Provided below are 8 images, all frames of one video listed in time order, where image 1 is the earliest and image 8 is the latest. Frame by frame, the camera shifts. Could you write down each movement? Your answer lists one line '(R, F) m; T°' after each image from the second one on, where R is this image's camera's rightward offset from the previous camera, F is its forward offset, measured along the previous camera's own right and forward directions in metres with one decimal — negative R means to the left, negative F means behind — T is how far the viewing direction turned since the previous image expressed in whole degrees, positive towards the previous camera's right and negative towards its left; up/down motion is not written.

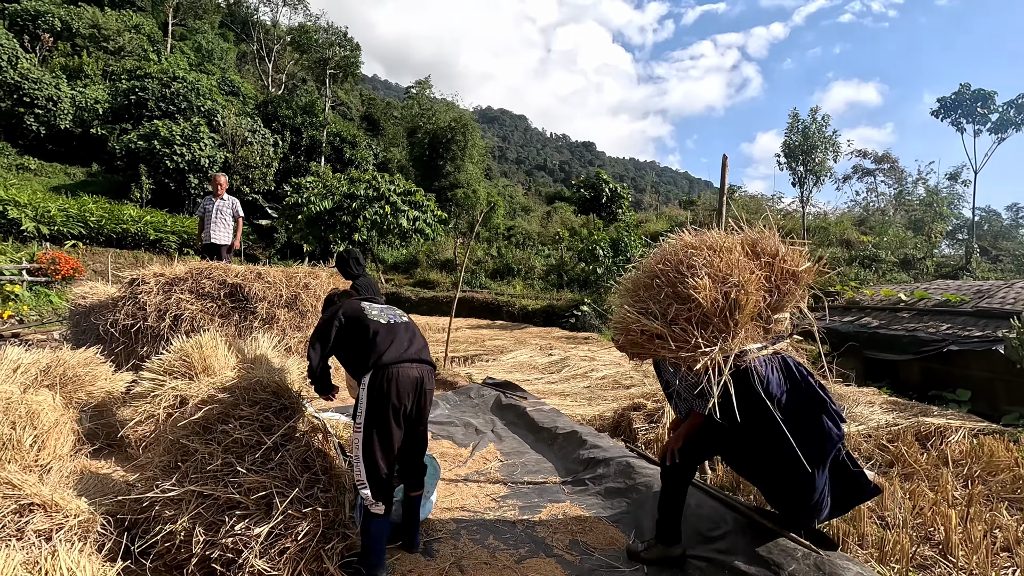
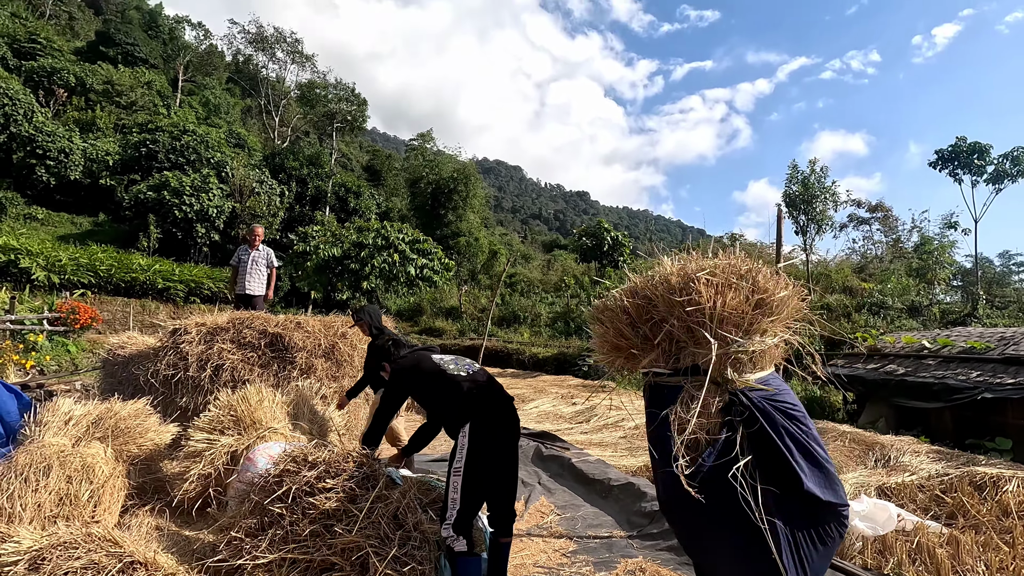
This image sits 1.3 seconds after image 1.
(-0.3, 0.0) m; 0°
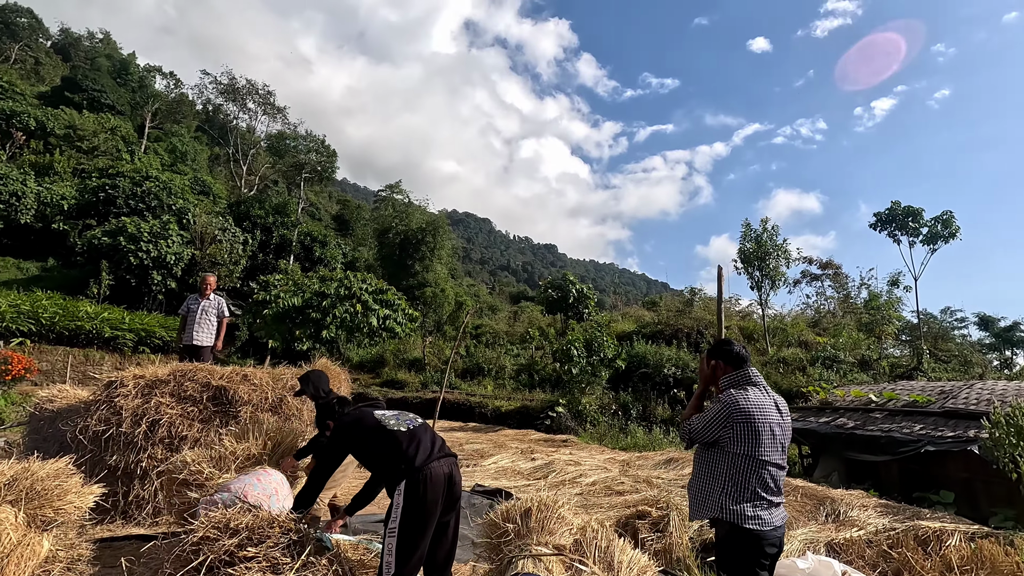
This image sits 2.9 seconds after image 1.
(+0.1, 0.0) m; +3°
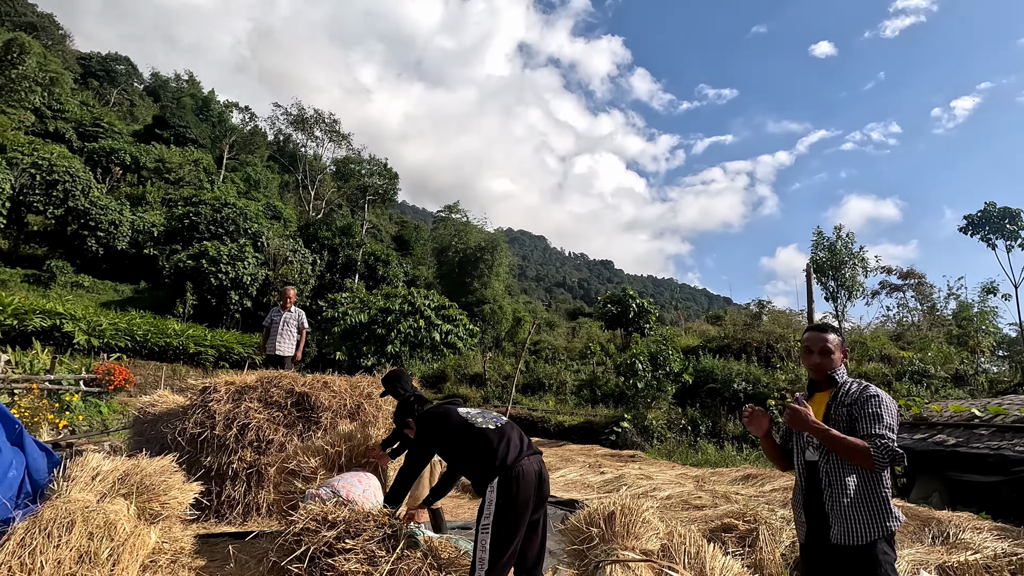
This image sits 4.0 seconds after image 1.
(-0.1, 0.0) m; -6°
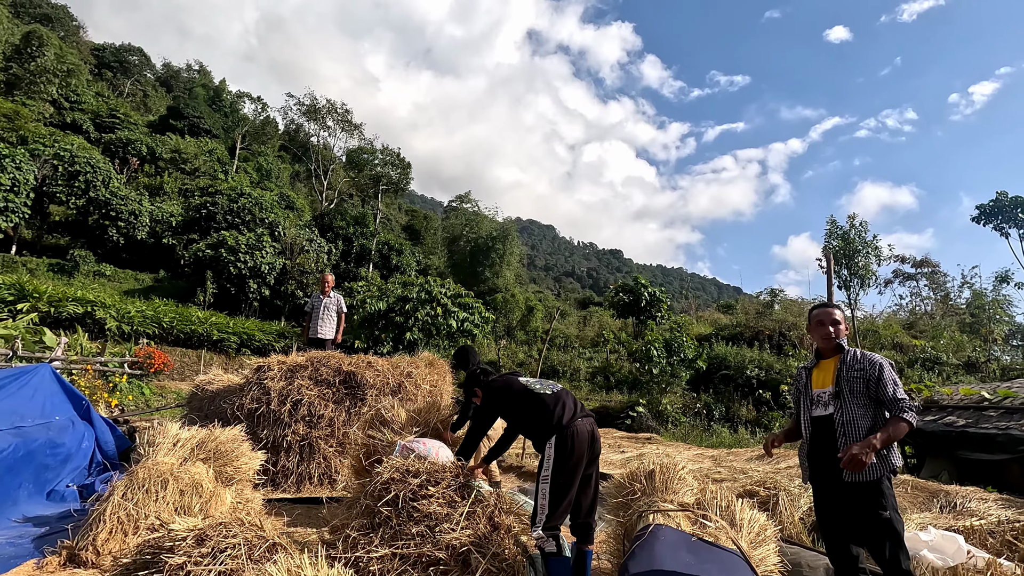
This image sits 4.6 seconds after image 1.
(-0.2, -0.3) m; -1°
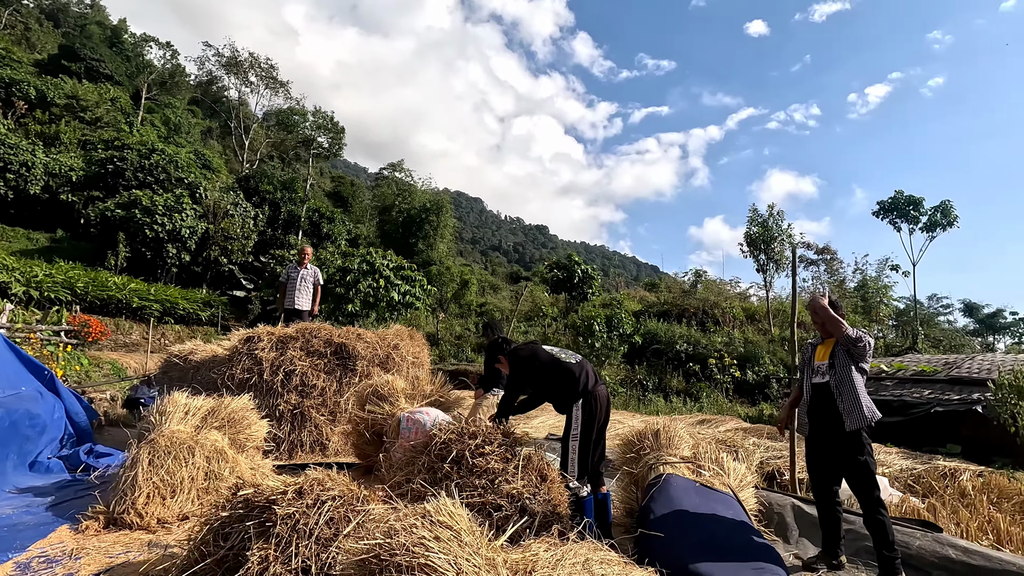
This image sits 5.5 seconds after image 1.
(-0.5, -0.3) m; +8°
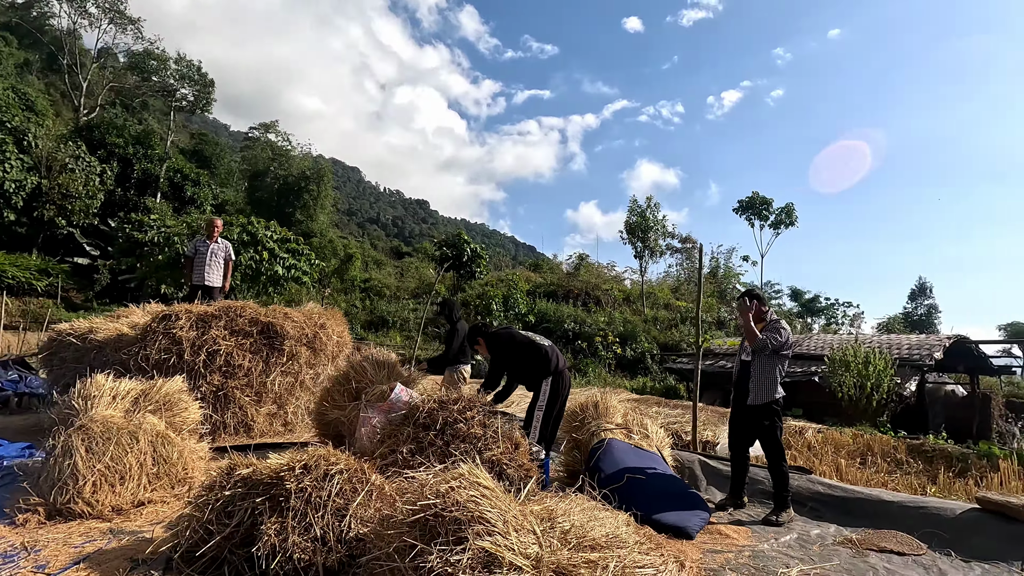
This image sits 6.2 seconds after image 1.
(-0.5, -0.2) m; +13°
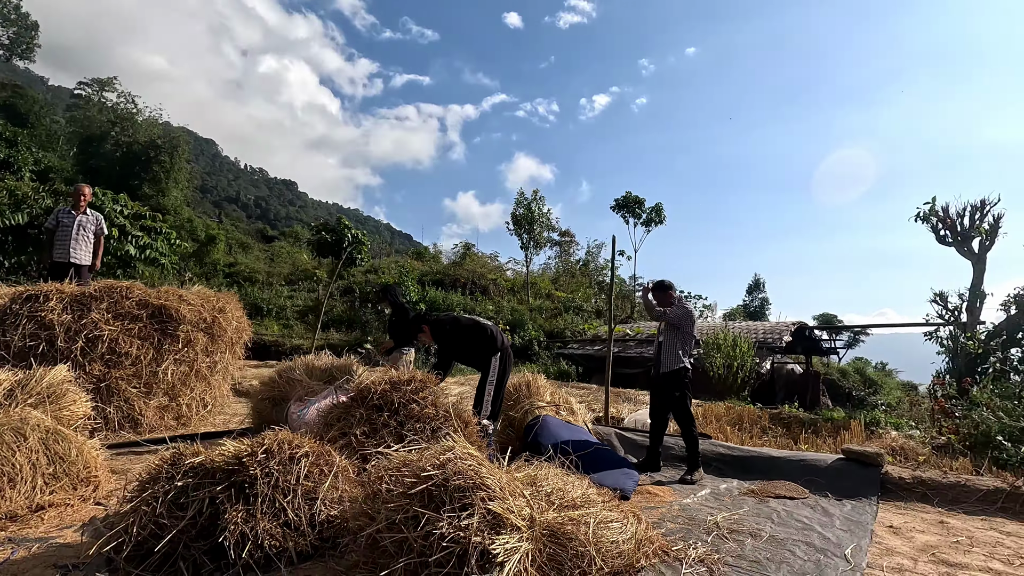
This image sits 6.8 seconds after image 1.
(-0.4, 0.0) m; +13°
